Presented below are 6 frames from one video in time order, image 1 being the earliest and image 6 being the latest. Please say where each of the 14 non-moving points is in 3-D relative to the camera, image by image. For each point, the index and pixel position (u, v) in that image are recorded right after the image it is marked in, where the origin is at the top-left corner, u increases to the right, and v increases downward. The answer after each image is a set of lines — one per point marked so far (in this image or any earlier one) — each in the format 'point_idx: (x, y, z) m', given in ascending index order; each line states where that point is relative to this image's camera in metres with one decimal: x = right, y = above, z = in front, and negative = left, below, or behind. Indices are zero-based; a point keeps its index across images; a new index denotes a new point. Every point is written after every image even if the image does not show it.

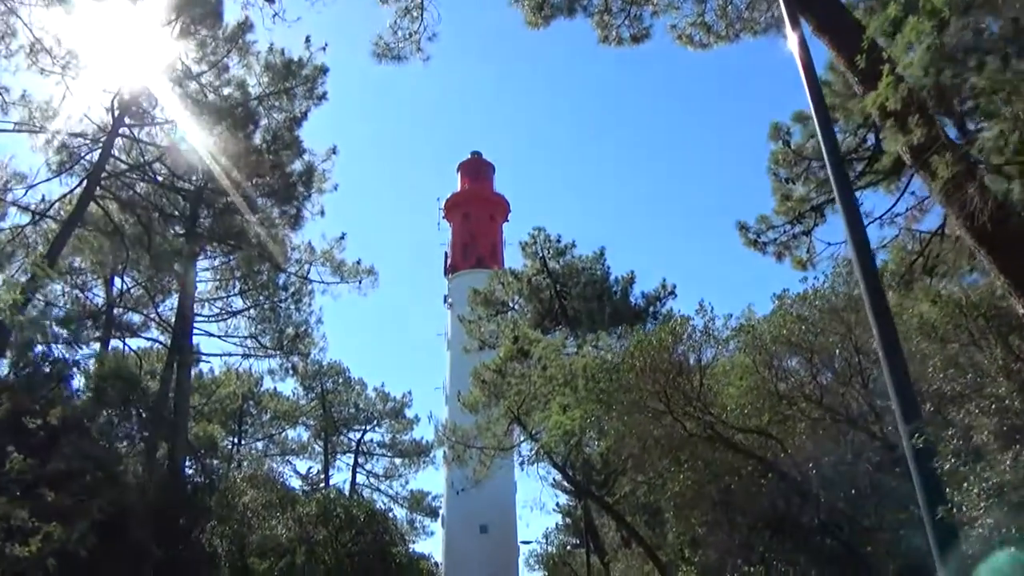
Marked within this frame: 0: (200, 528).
0: (-5.0, -3.8, +15.3) m
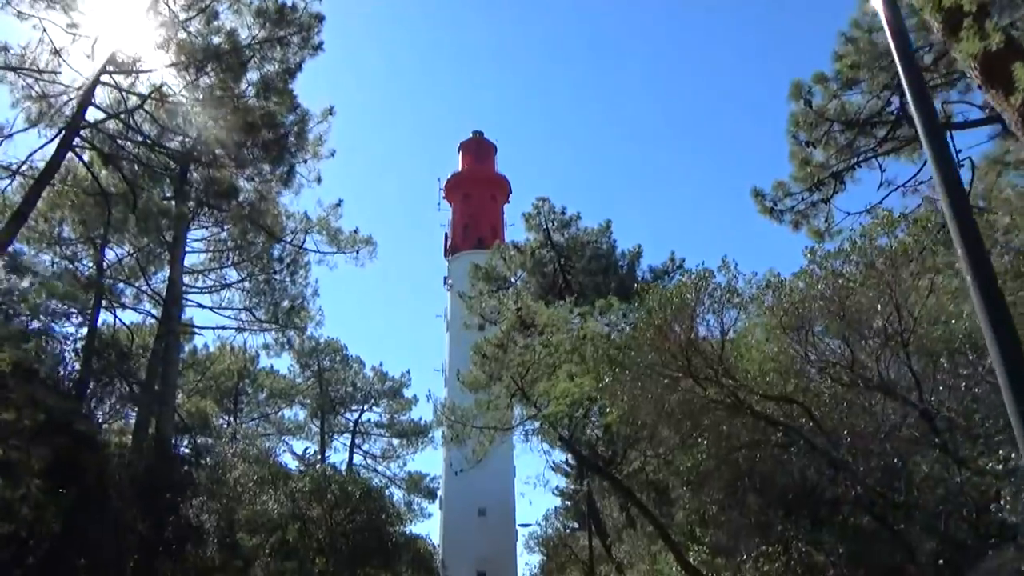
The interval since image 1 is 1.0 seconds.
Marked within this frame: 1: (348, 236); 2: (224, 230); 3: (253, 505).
0: (-5.0, -3.3, +14.6) m
1: (-3.3, +1.0, +19.4) m
2: (-5.6, +1.0, +18.6) m
3: (-4.8, -4.0, +17.9) m
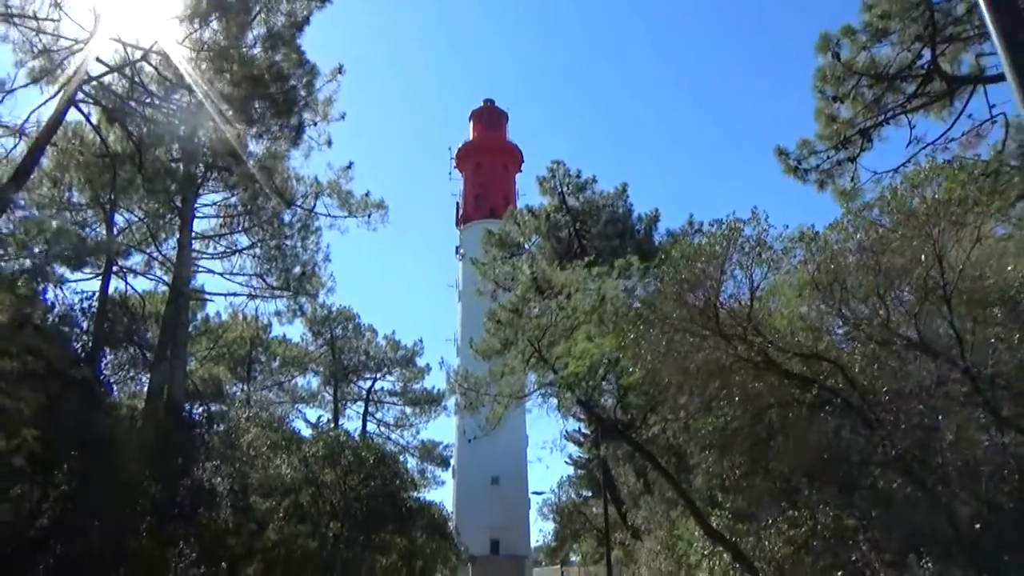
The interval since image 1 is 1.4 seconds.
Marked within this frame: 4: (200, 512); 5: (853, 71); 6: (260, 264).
0: (-4.7, -2.7, +14.4) m
1: (-3.0, +1.7, +19.1) m
2: (-5.3, +1.6, +18.3) m
3: (-4.5, -3.3, +17.8) m
4: (-4.6, -3.2, +14.0) m
5: (+4.7, +3.0, +13.3) m
6: (-5.0, +0.4, +19.1) m
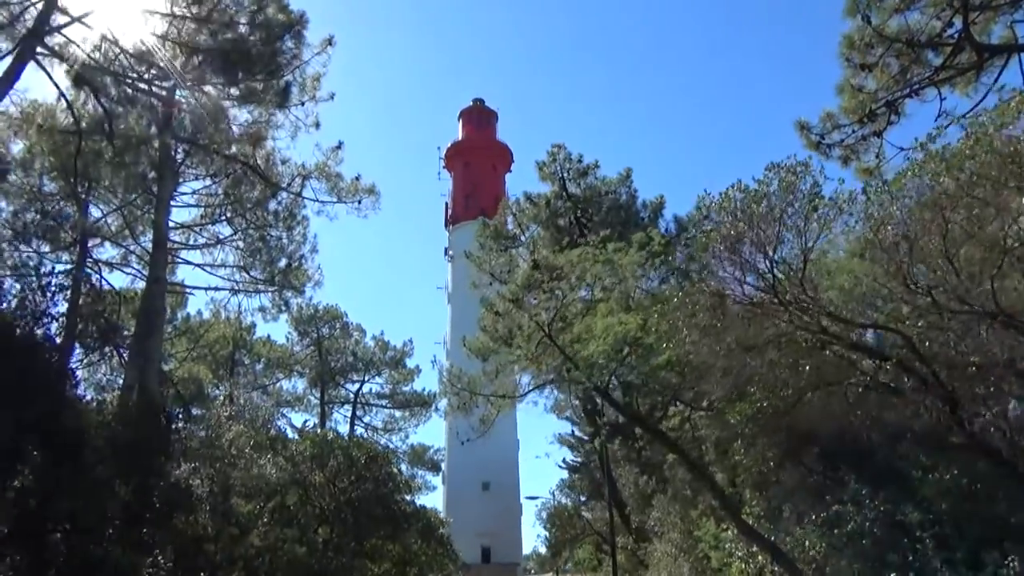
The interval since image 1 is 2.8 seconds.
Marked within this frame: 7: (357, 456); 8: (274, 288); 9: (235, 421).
0: (-4.6, -2.5, +13.2) m
1: (-3.0, +1.9, +17.9) m
2: (-5.3, +1.8, +17.1) m
3: (-4.5, -3.1, +16.5) m
4: (-4.5, -3.0, +12.8) m
5: (+4.8, +3.2, +12.3) m
6: (-5.0, +0.5, +18.0) m
7: (-3.2, -3.4, +19.6) m
8: (-4.5, 0.0, +18.0) m
9: (-5.0, -2.4, +17.2) m
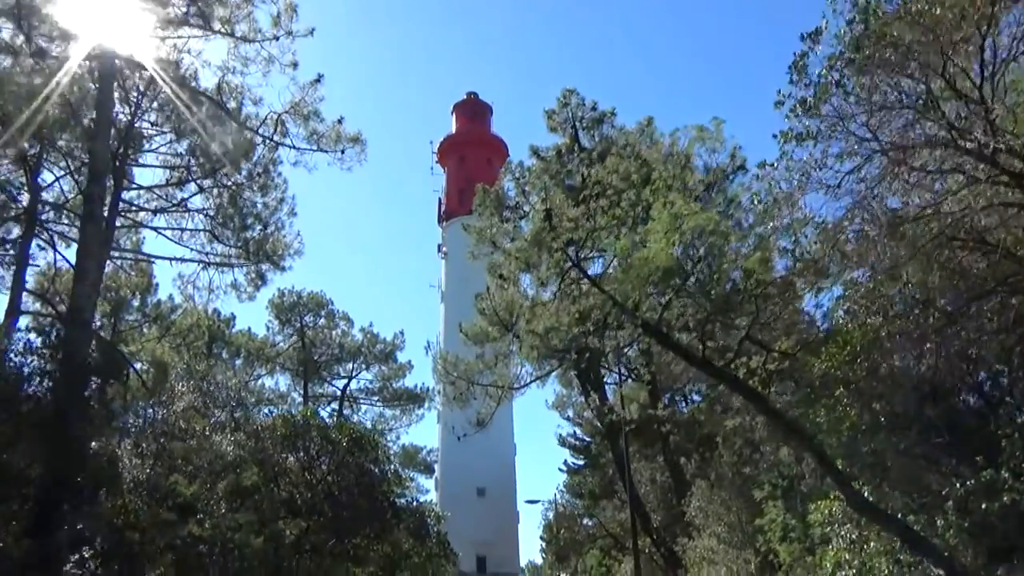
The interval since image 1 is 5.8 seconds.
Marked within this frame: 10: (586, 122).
0: (-4.5, -1.7, +10.6) m
1: (-2.9, +2.6, +15.4) m
2: (-5.2, +2.5, +14.6) m
3: (-4.4, -2.4, +14.0) m
4: (-4.4, -2.3, +10.3) m
5: (+4.9, +4.0, +9.9) m
6: (-4.9, +1.2, +15.4) m
7: (-3.1, -2.7, +17.0) m
8: (-4.4, +0.6, +15.5) m
9: (-4.8, -1.7, +14.6) m
10: (+1.4, +3.1, +18.1) m
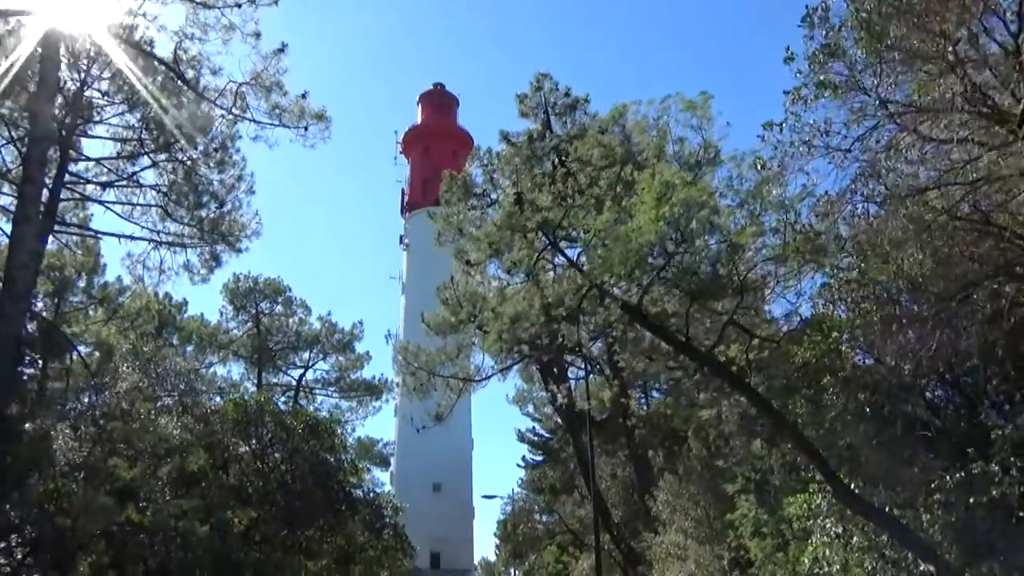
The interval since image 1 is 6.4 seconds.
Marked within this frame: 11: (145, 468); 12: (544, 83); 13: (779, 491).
0: (-4.9, -1.4, +9.9) m
1: (-3.4, +2.9, +14.8) m
2: (-5.6, +2.9, +13.9) m
3: (-4.9, -2.1, +13.3) m
4: (-4.7, -1.9, +9.6) m
5: (+4.7, +4.1, +9.6) m
6: (-5.4, +1.6, +14.7) m
7: (-3.7, -2.4, +16.4) m
8: (-4.9, +1.0, +14.8) m
9: (-5.4, -1.3, +13.9) m
10: (+0.8, +3.3, +17.7) m
11: (-4.8, -2.5, +12.9) m
12: (+0.6, +3.7, +17.3) m
13: (+3.9, -3.0, +13.9) m
